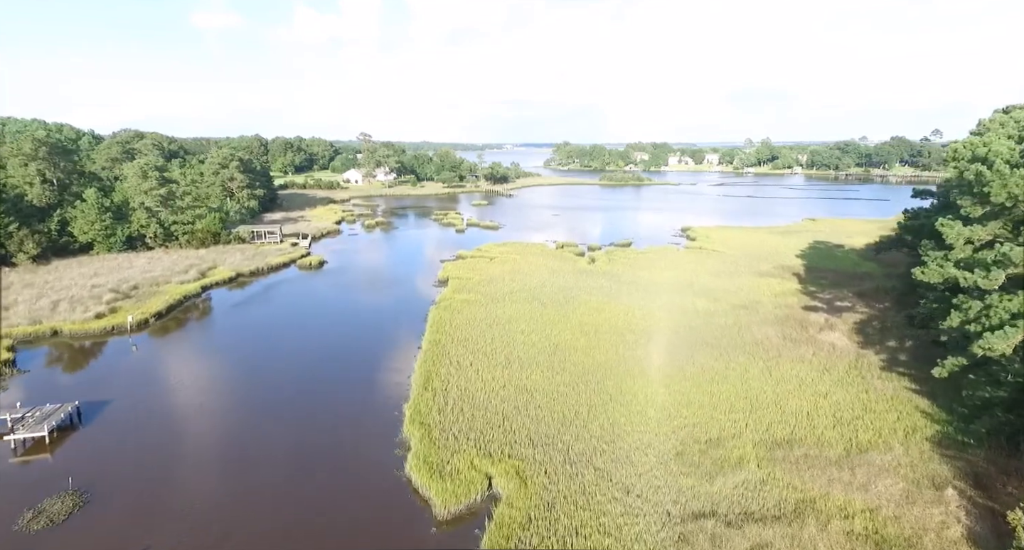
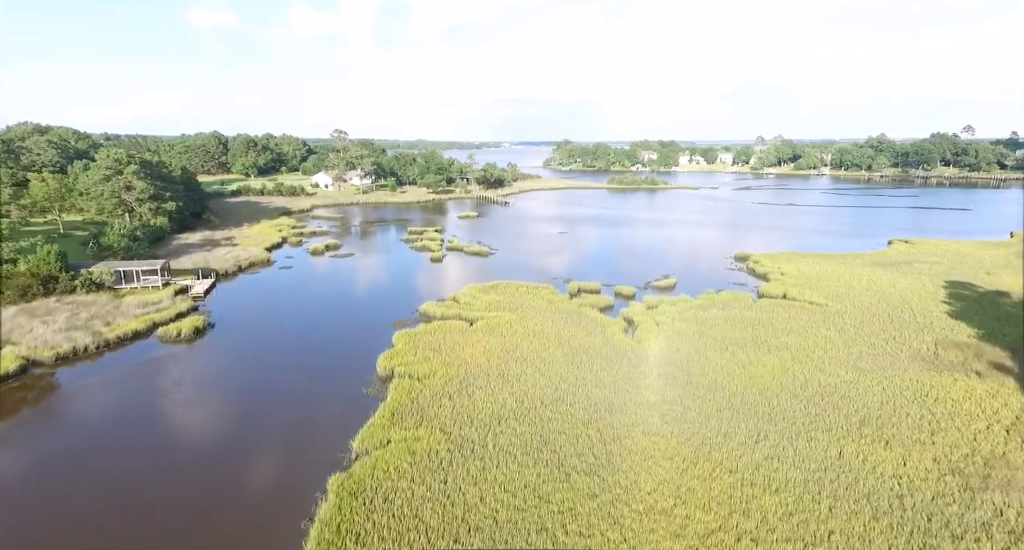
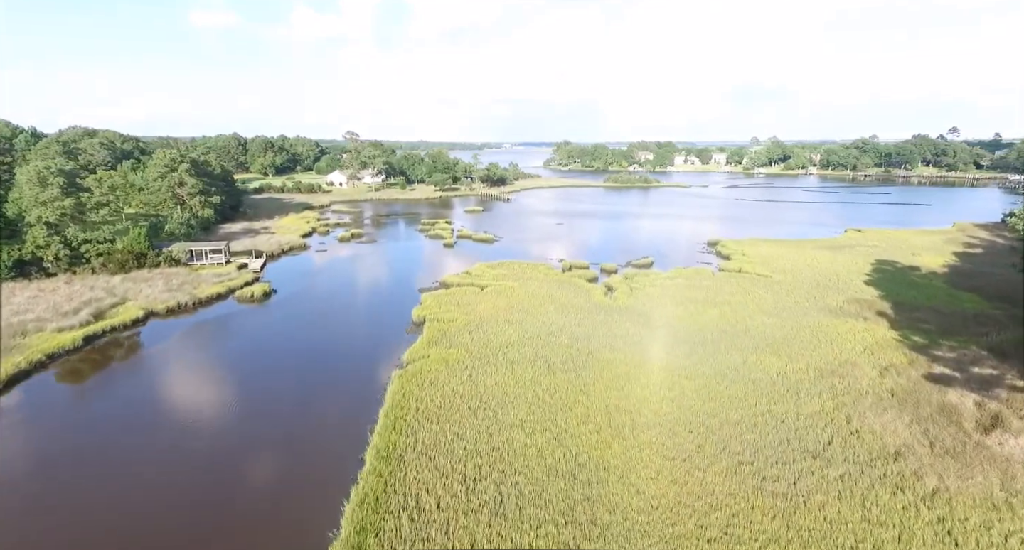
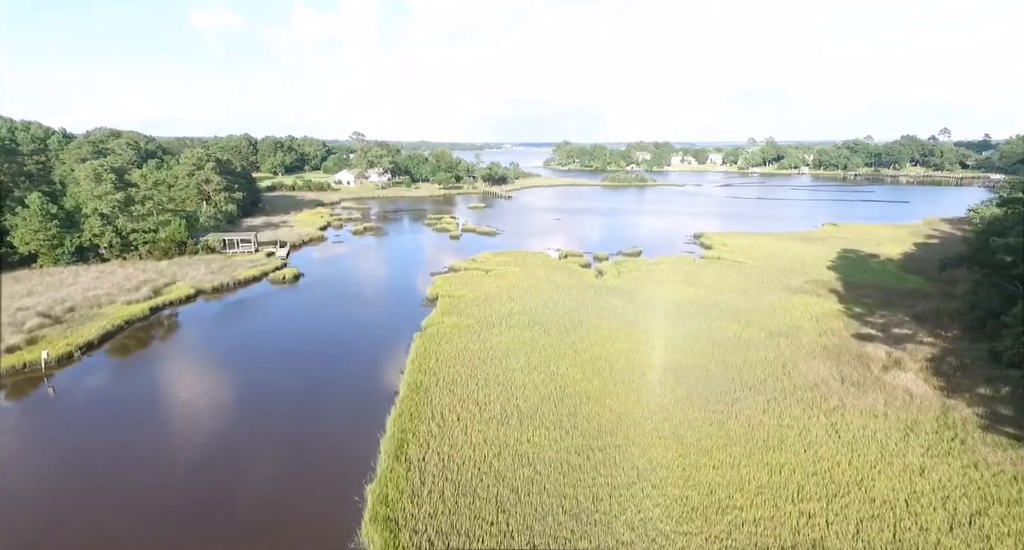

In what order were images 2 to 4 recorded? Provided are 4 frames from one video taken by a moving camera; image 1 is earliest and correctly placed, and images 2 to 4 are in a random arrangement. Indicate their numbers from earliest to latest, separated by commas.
4, 3, 2
